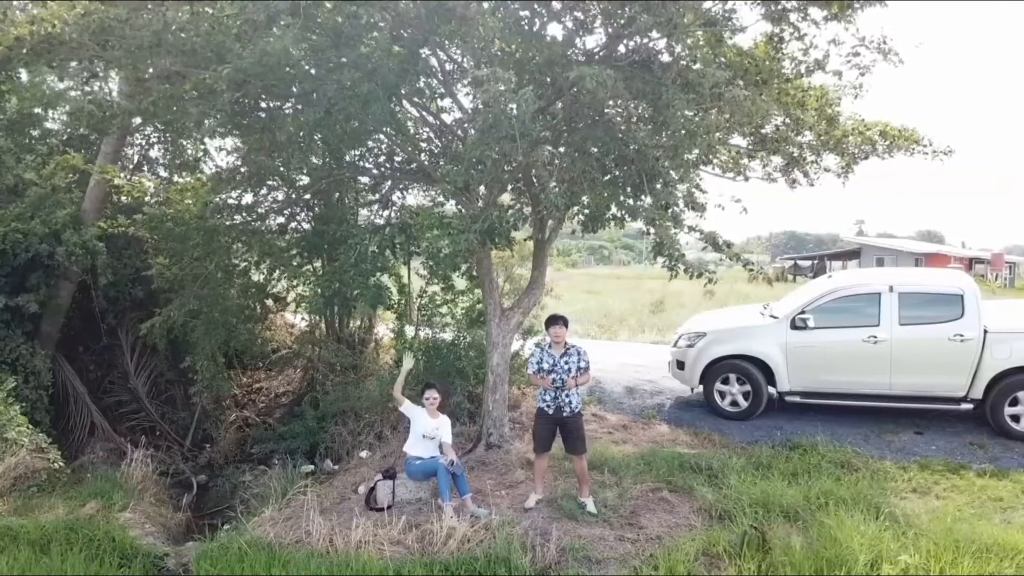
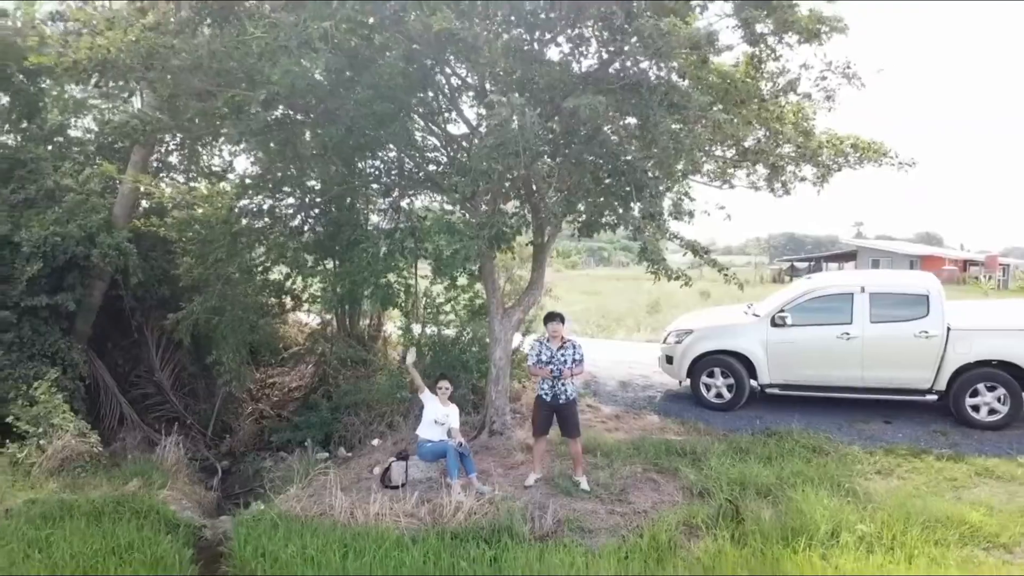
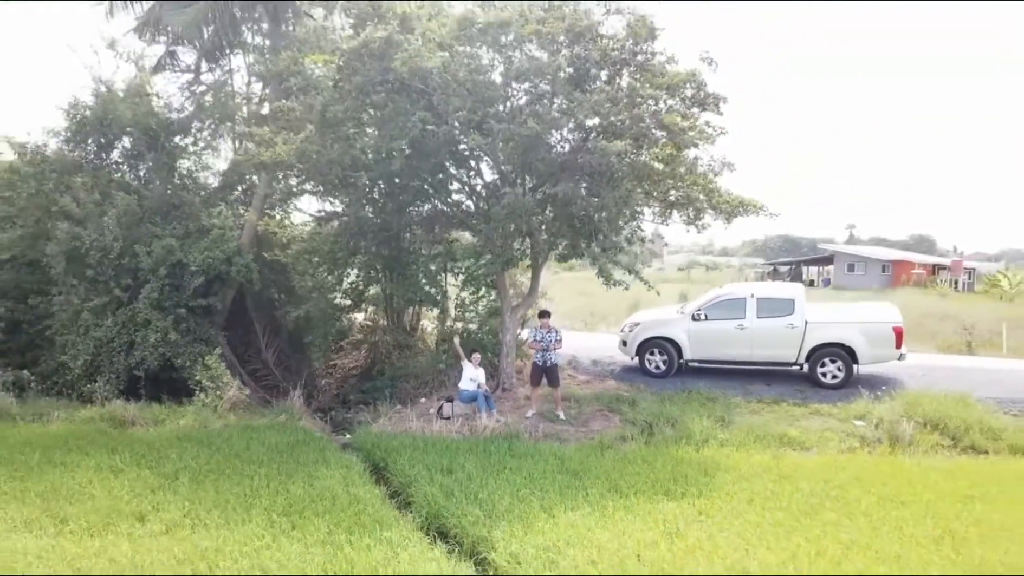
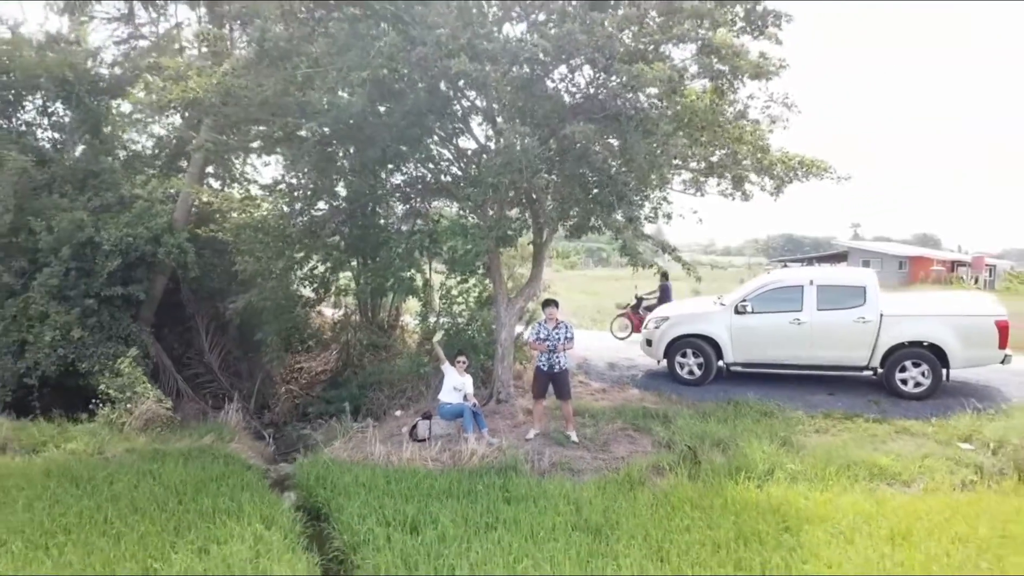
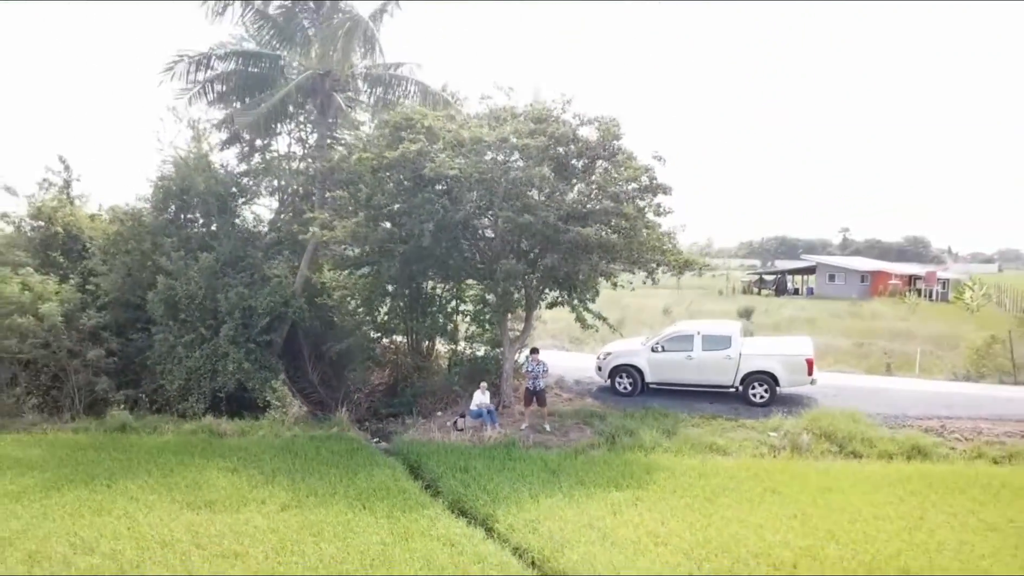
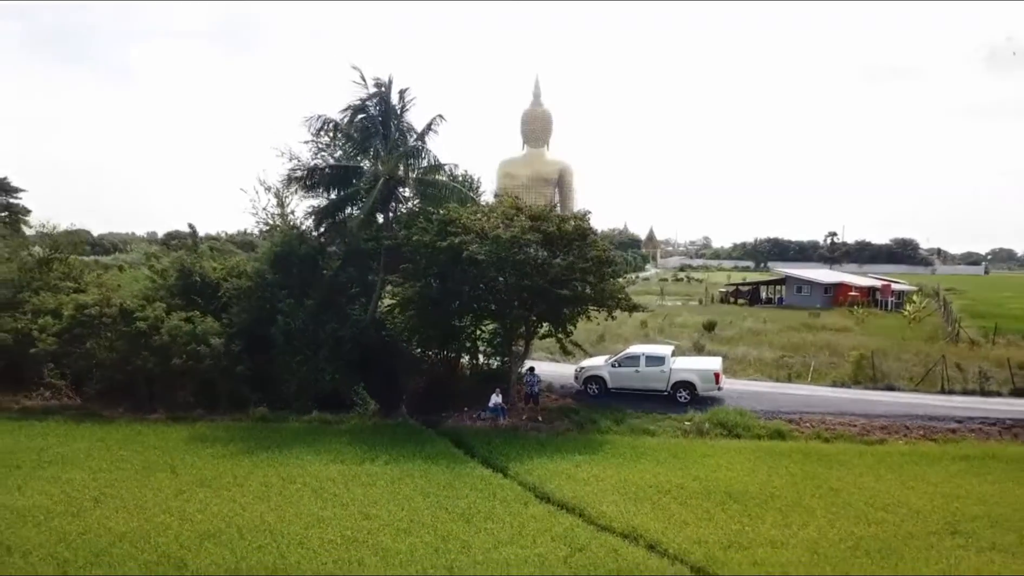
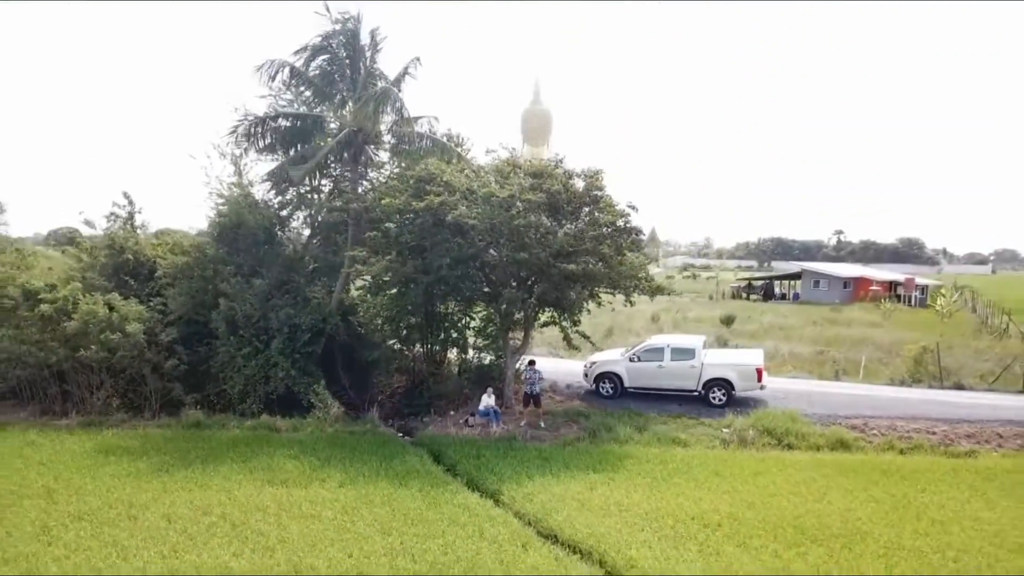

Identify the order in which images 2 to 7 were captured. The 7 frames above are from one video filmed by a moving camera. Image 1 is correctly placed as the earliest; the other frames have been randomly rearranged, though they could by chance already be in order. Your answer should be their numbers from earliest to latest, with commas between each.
2, 4, 3, 5, 7, 6
